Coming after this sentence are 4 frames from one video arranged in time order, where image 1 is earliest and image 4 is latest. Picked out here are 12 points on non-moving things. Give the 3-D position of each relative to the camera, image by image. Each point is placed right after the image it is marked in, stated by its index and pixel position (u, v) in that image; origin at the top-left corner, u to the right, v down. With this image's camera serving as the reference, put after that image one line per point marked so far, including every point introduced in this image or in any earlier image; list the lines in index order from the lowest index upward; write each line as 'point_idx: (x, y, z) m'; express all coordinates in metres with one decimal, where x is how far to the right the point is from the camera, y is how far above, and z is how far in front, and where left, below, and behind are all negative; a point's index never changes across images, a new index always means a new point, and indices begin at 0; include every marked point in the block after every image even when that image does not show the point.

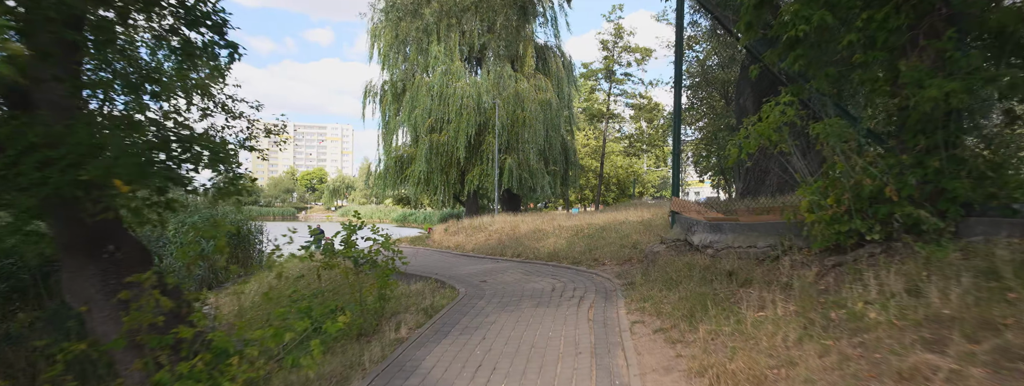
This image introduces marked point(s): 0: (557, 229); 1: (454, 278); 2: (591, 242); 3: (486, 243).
0: (+1.0, -0.9, +13.4) m
1: (-1.0, -1.4, +9.4) m
2: (+1.5, -1.0, +10.9) m
3: (-0.6, -1.2, +13.9) m
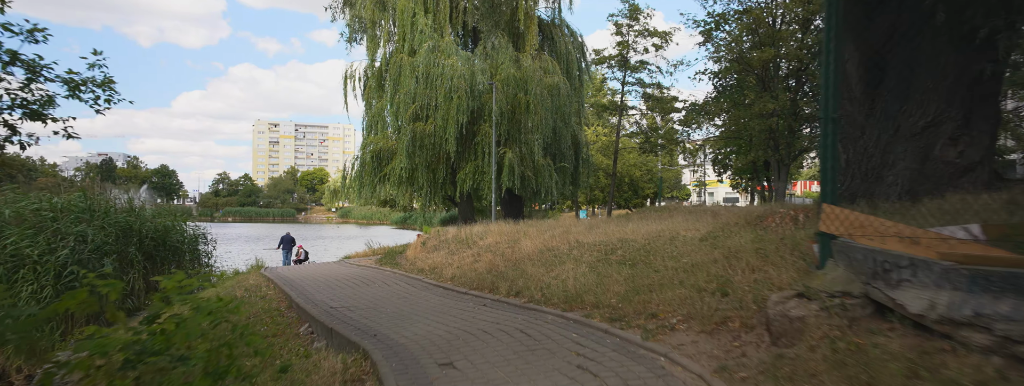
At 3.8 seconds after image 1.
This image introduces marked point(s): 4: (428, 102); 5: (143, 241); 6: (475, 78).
0: (+1.0, -0.9, +9.3) m
1: (-1.0, -1.4, +5.2) m
2: (+1.4, -1.0, +6.8) m
3: (-0.6, -1.2, +9.7) m
4: (-2.8, +3.0, +19.2) m
5: (-9.7, -1.3, +15.4) m
6: (-1.2, +3.7, +18.8) m
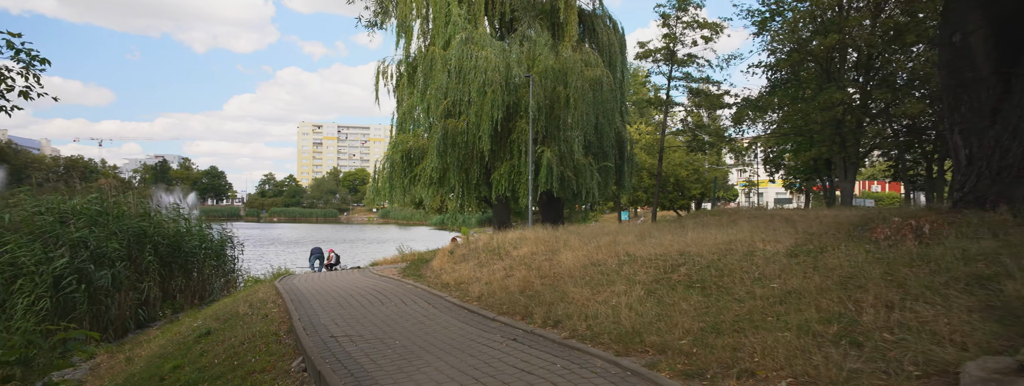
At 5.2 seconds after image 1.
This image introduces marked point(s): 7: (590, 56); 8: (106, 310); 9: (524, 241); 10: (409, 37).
0: (+1.5, -0.9, +7.7) m
1: (-0.8, -1.5, +3.8) m
2: (+1.7, -1.0, +5.2) m
3: (-0.1, -1.3, +8.2) m
4: (-1.6, +2.9, +17.9) m
5: (-8.8, -1.3, +14.5) m
6: (0.0, +3.6, +17.3) m
7: (+2.4, +4.4, +18.5) m
8: (-8.4, -2.4, +12.1) m
9: (+0.2, -0.9, +11.0) m
10: (-3.4, +5.2, +19.6) m
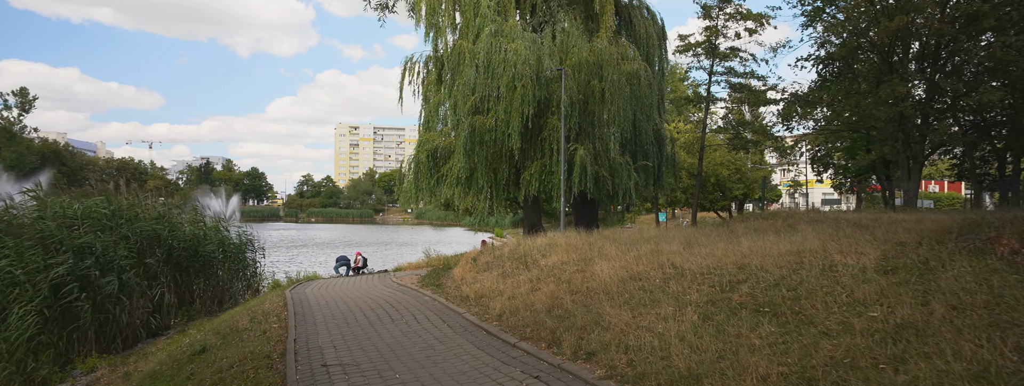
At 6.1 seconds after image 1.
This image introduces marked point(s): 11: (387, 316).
0: (+1.8, -1.0, +6.5) m
1: (-0.7, -1.5, +2.7) m
2: (+1.9, -1.0, +3.9) m
3: (+0.2, -1.3, +7.1) m
4: (-0.7, +2.9, +16.8) m
5: (-8.1, -1.4, +13.9) m
6: (+0.8, +3.6, +16.2) m
7: (+3.4, +4.3, +17.2) m
8: (-7.8, -2.5, +11.5) m
9: (+0.7, -0.9, +9.9) m
10: (-2.4, +5.2, +18.7) m
11: (-1.7, -1.7, +8.1) m
